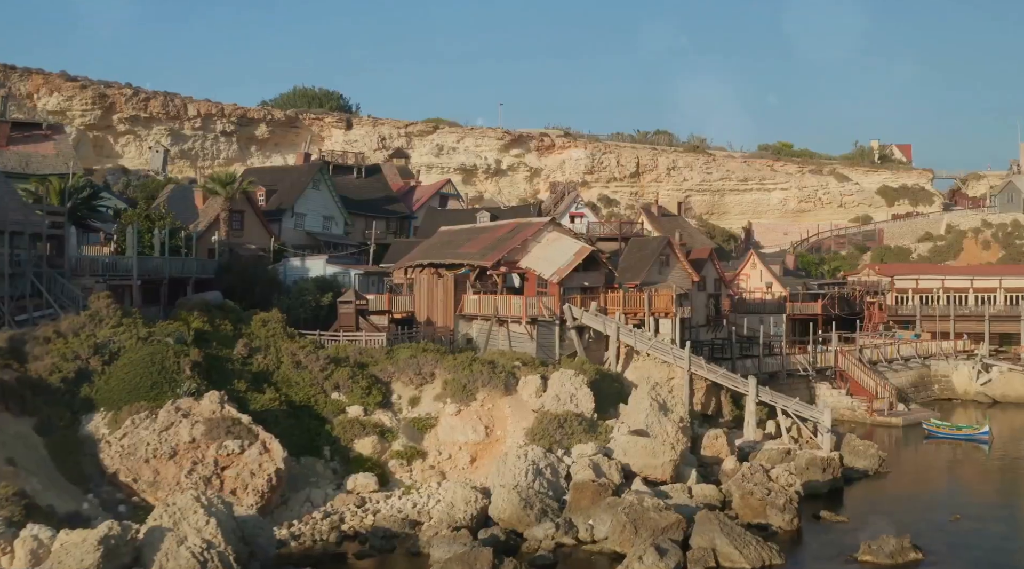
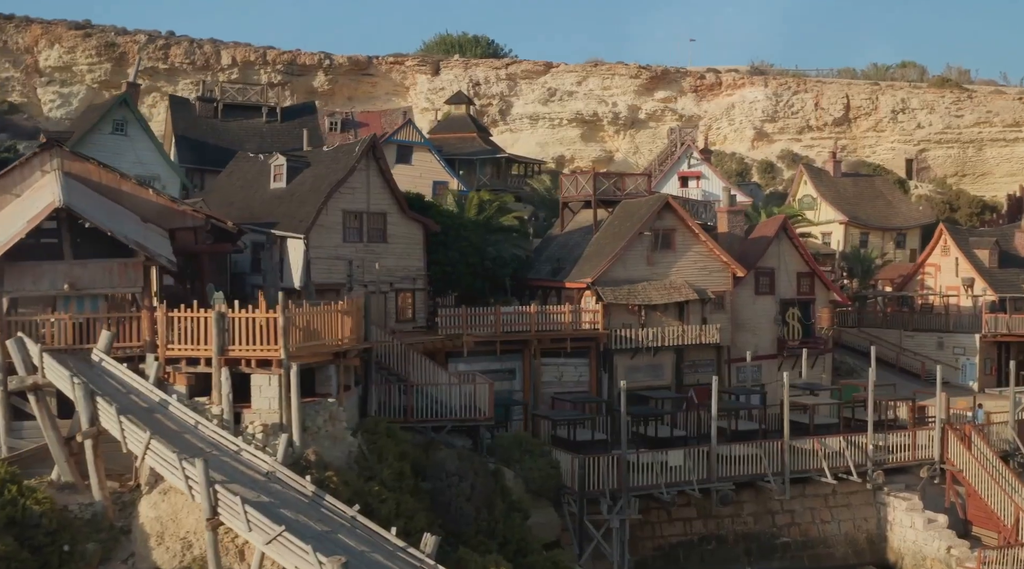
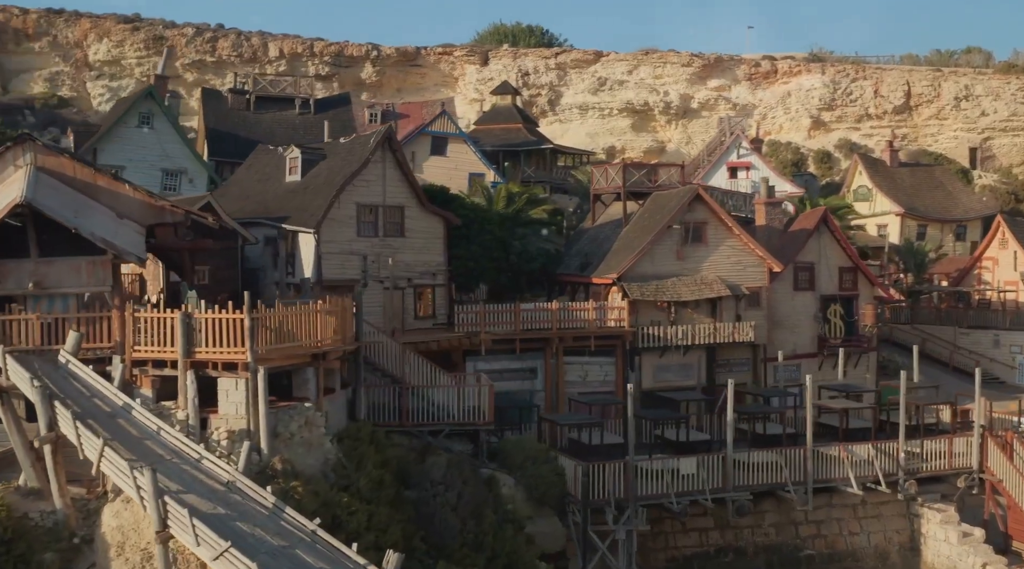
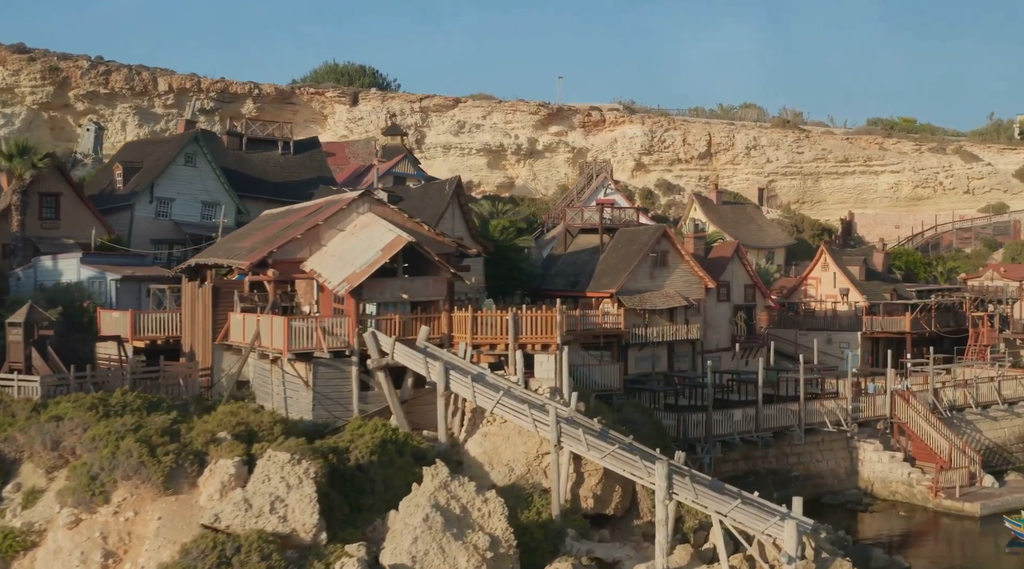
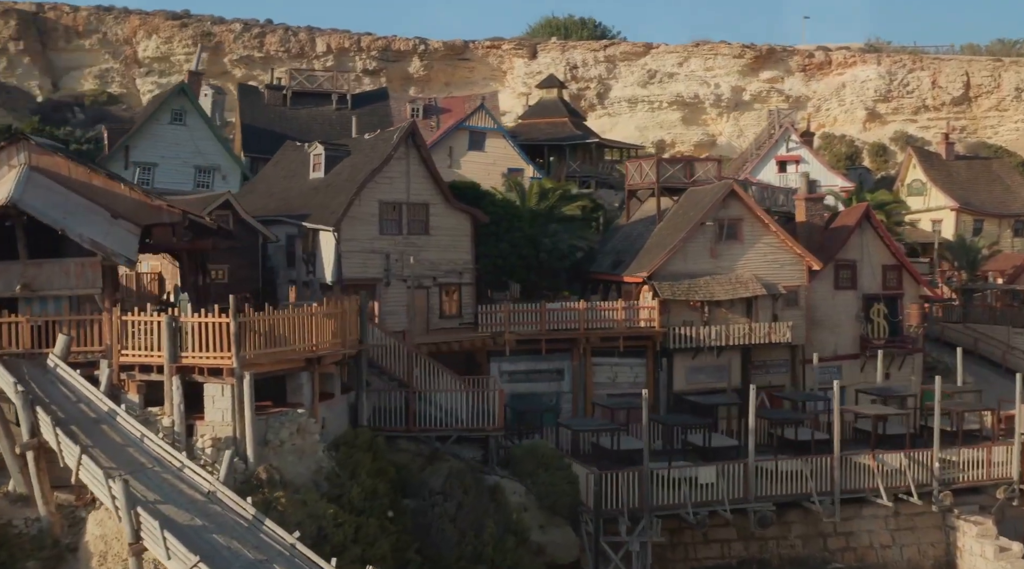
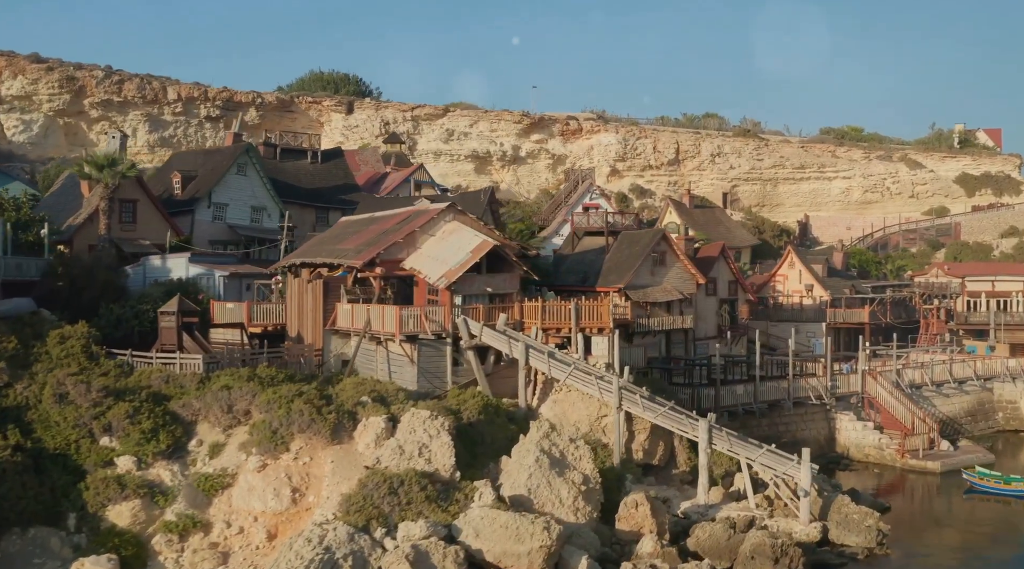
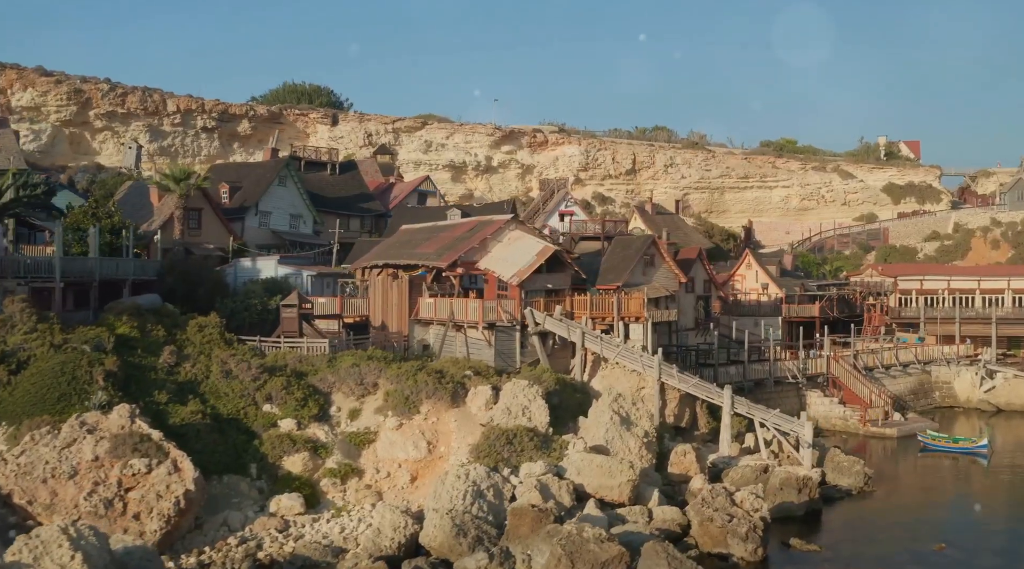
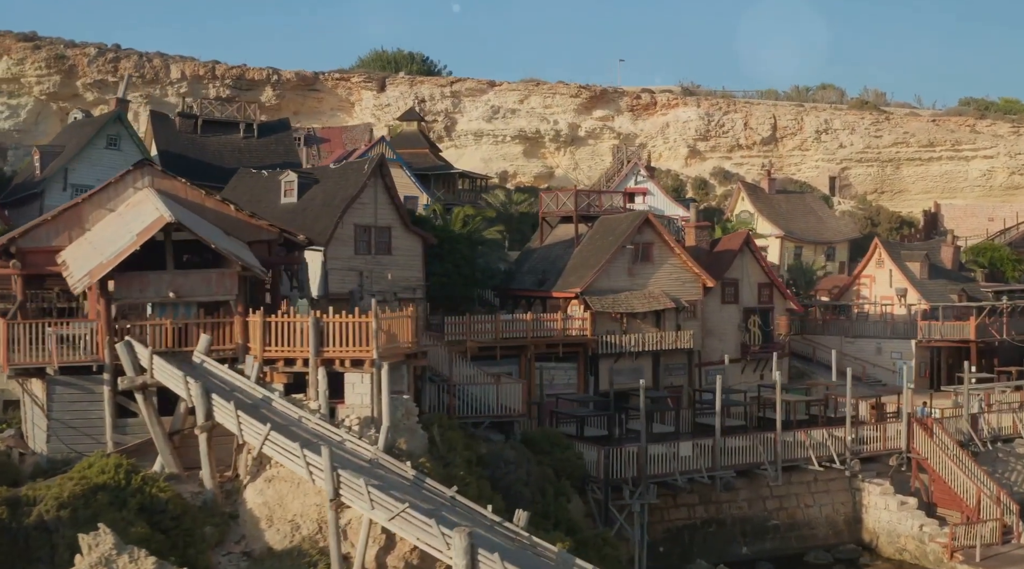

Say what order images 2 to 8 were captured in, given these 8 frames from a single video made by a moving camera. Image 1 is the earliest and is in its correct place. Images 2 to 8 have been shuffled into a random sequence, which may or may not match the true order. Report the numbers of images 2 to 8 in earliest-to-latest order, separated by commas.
7, 6, 4, 8, 2, 3, 5
